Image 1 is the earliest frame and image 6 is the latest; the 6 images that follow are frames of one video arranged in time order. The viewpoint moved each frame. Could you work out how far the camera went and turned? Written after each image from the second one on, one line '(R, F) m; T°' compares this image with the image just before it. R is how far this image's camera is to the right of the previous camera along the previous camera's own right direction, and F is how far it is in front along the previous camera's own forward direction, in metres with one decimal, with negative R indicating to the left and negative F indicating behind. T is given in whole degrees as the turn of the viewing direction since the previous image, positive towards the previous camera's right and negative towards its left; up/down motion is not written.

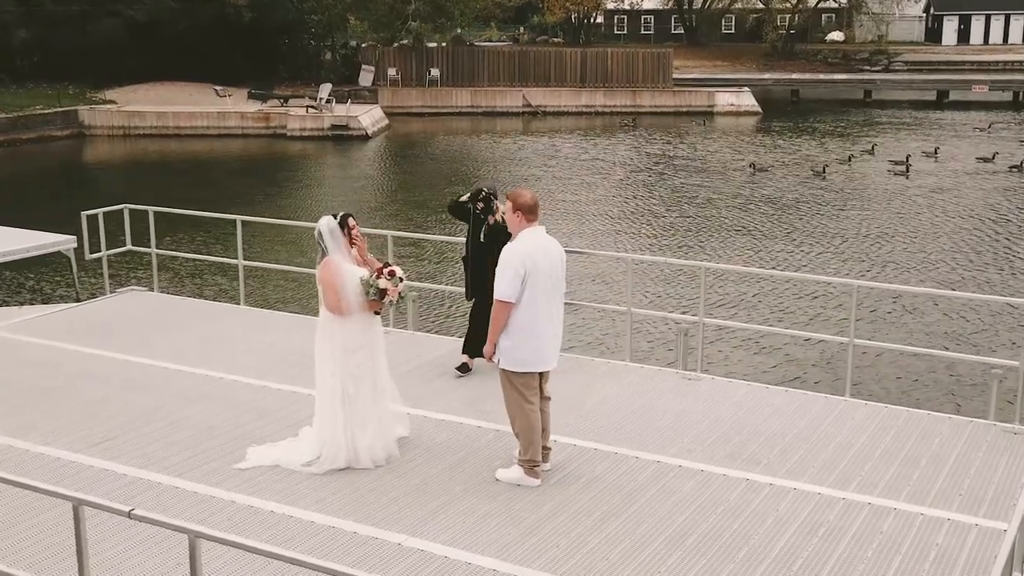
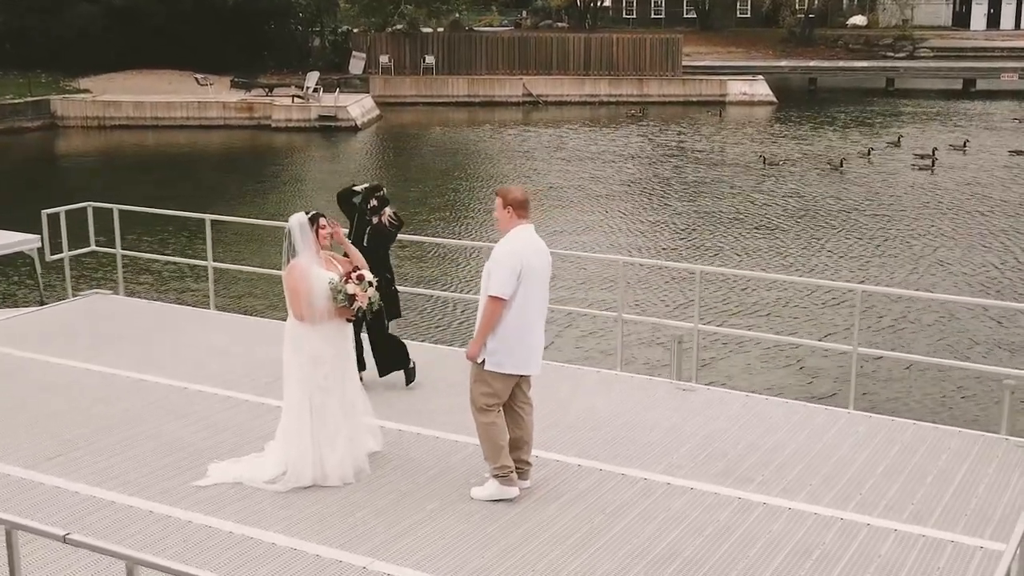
(+0.2, +1.0) m; -1°
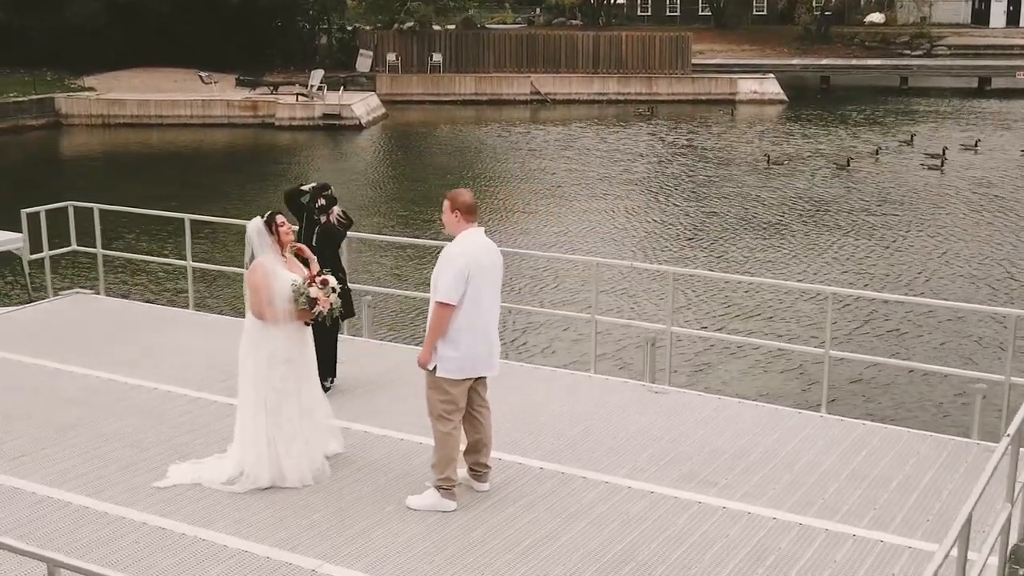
(+0.6, +0.2) m; -2°
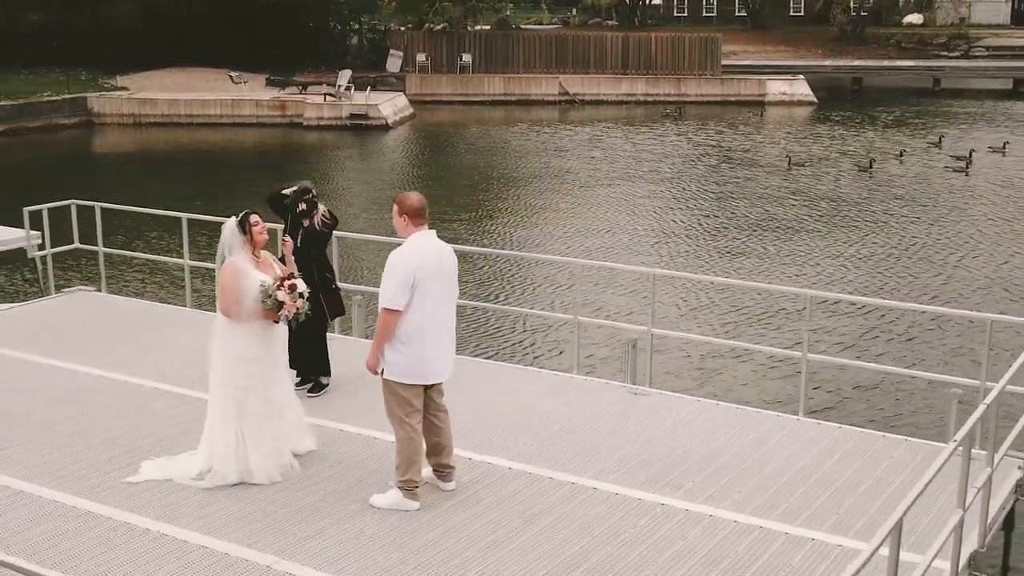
(+0.8, 0.0) m; -4°
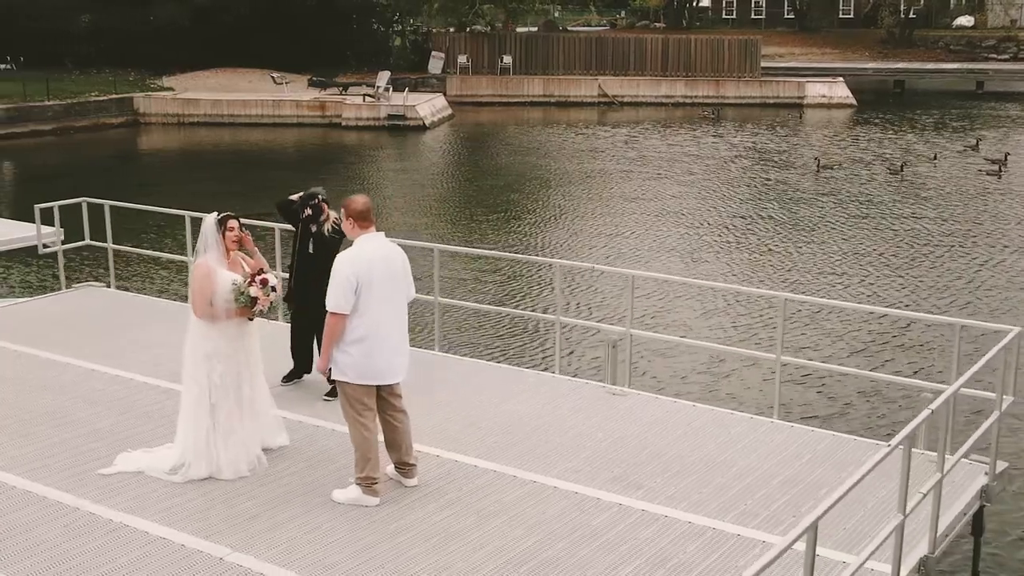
(+1.0, 0.0) m; -5°
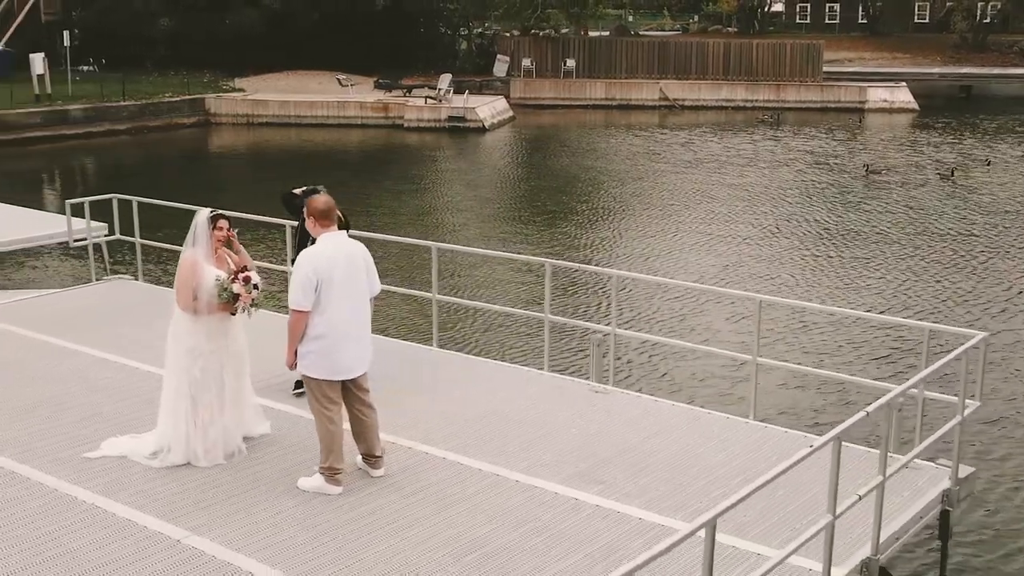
(+1.2, -0.1) m; -7°
